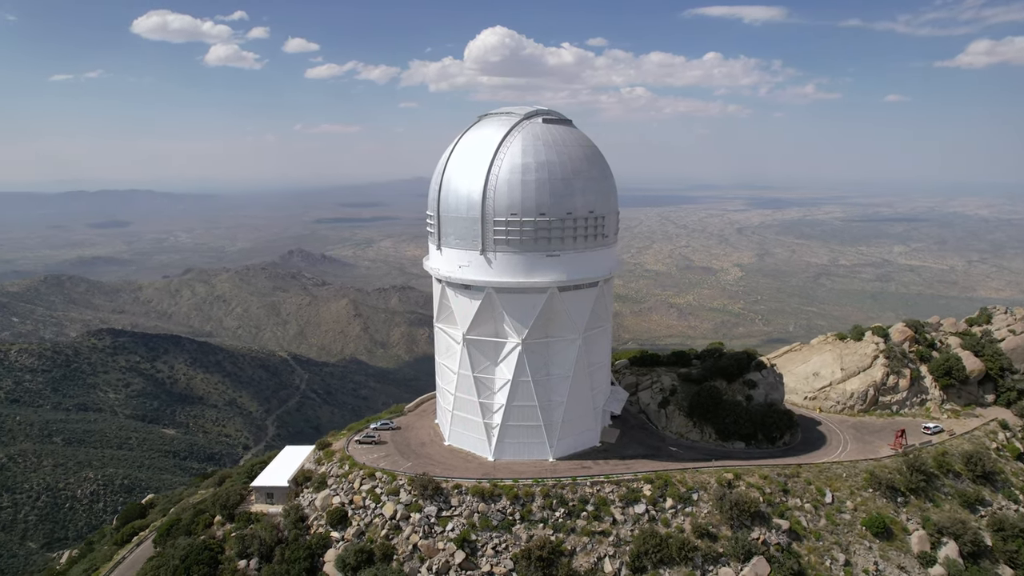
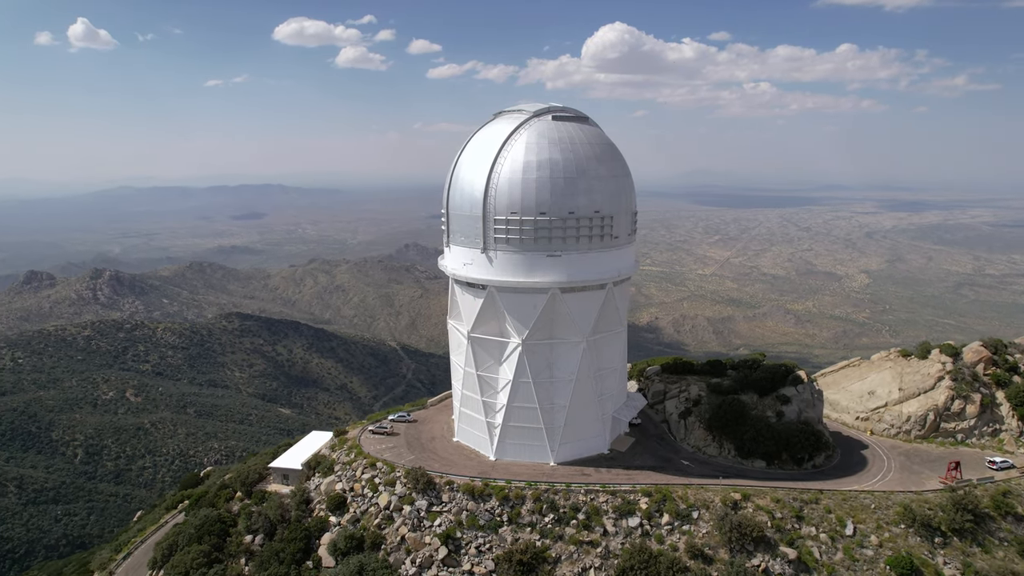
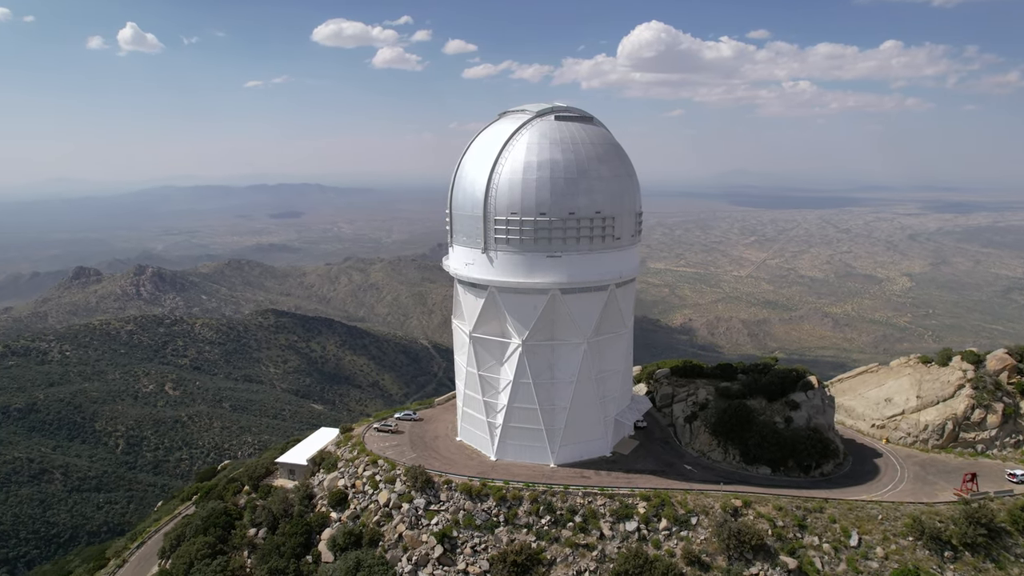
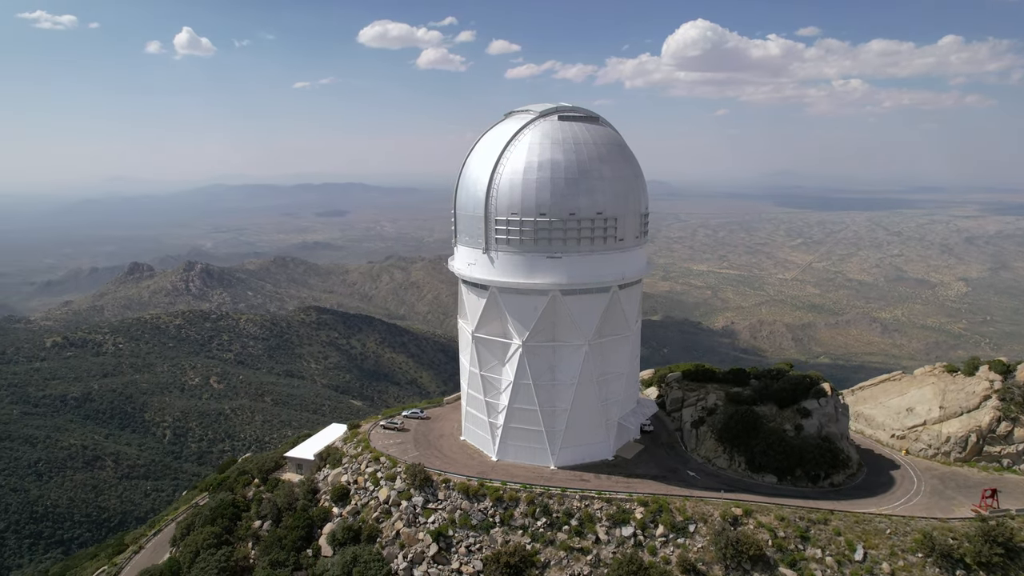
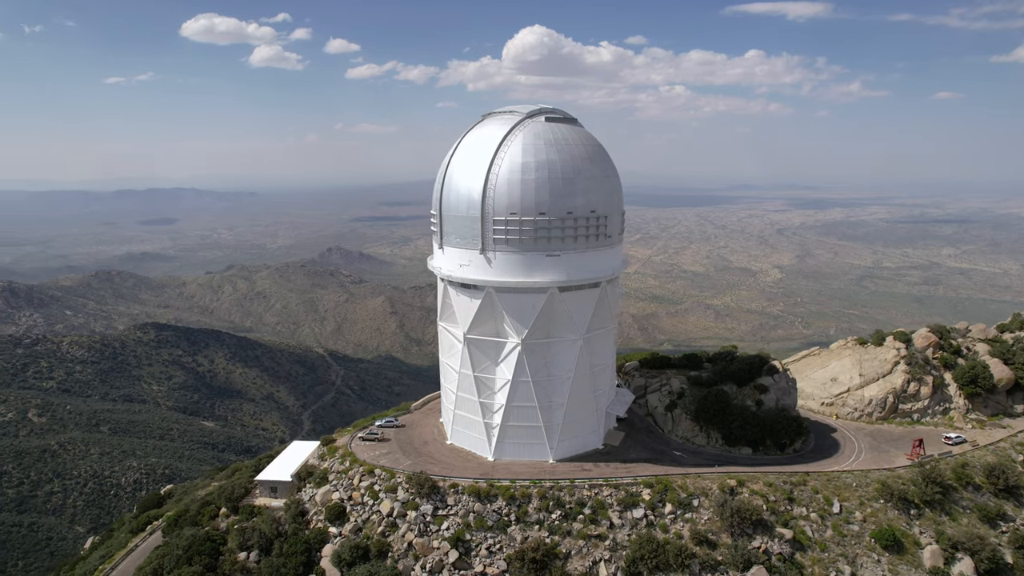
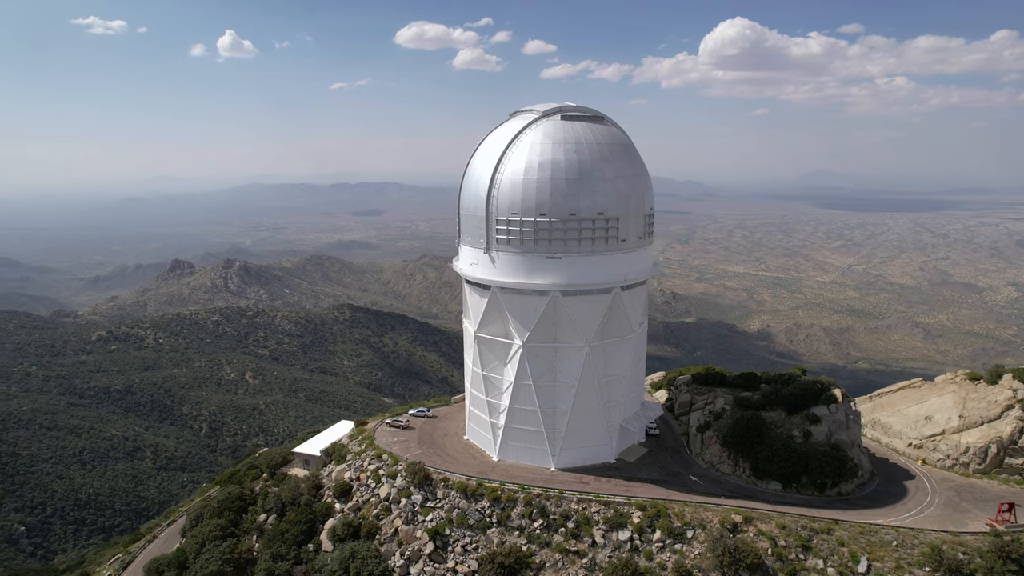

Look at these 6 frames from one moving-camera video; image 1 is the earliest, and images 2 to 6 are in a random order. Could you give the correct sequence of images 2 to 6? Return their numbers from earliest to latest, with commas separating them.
5, 2, 3, 4, 6
